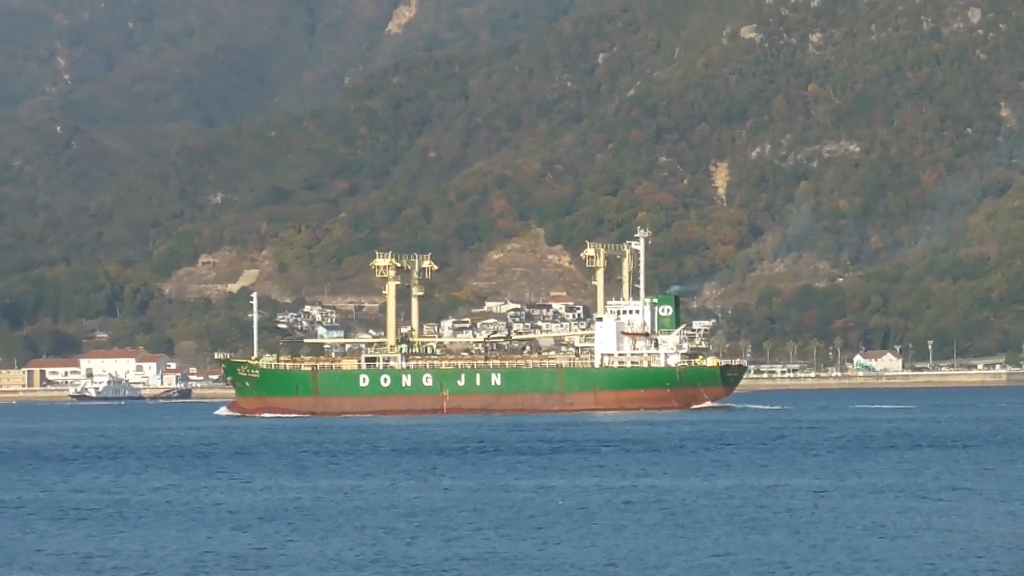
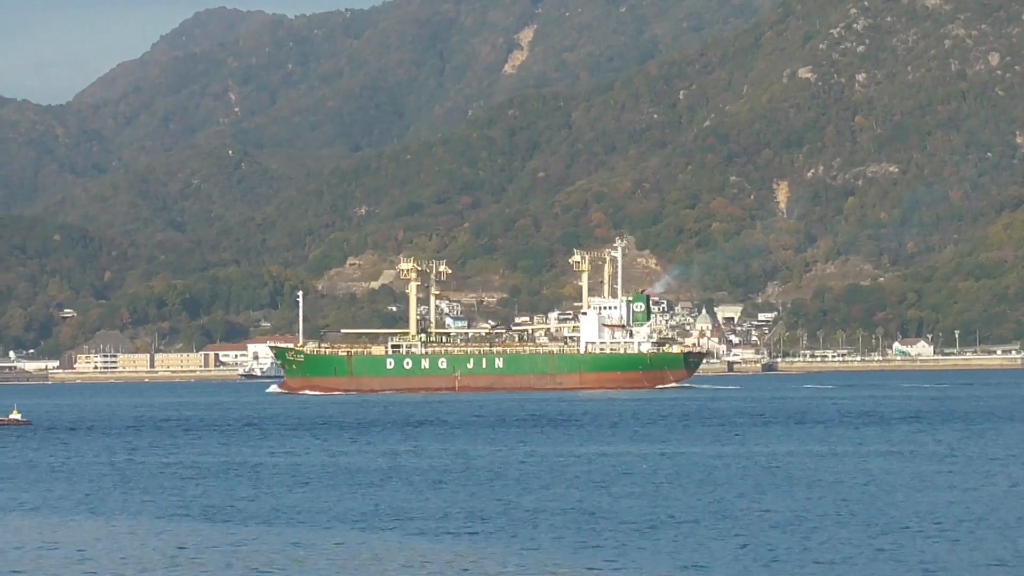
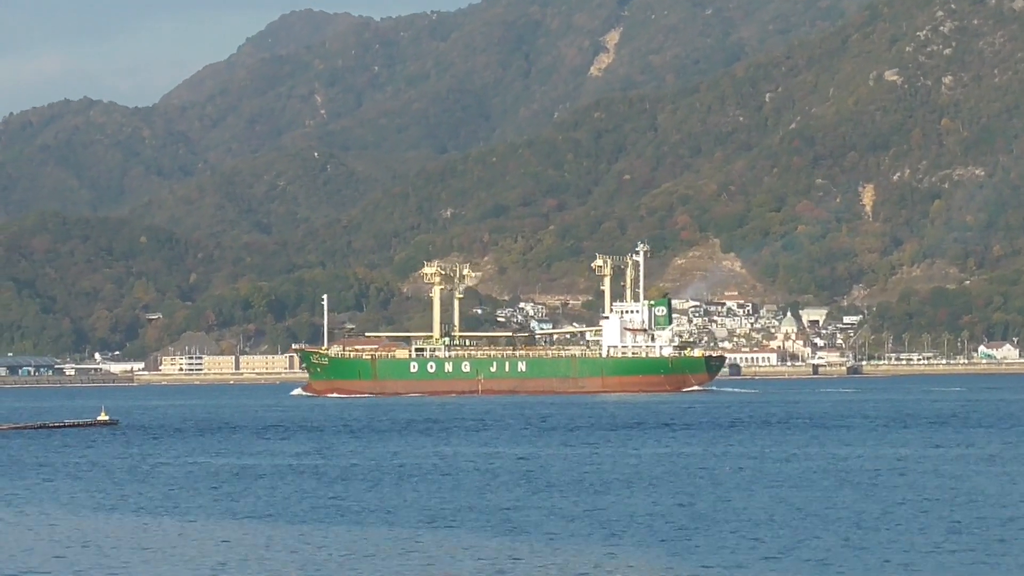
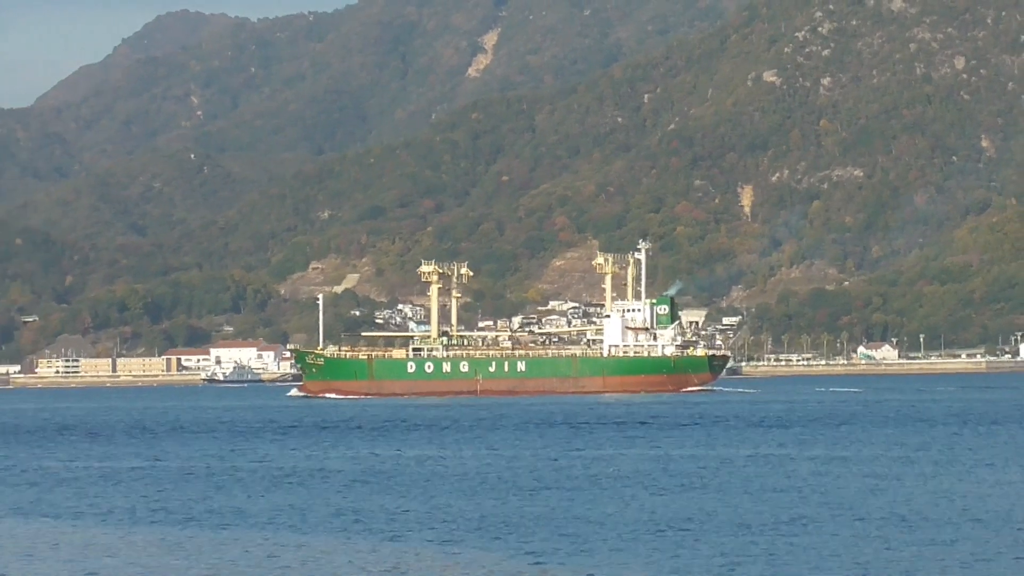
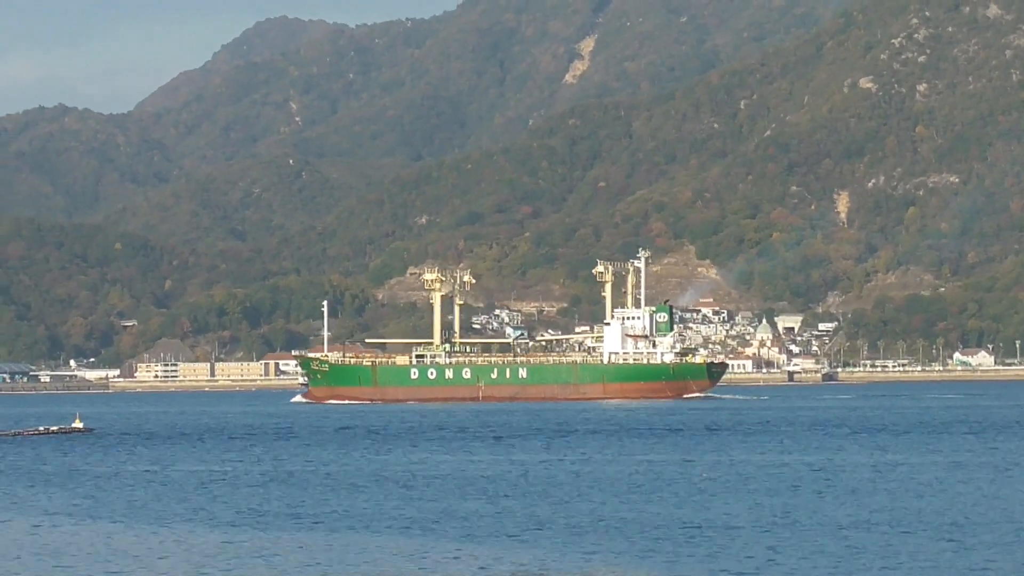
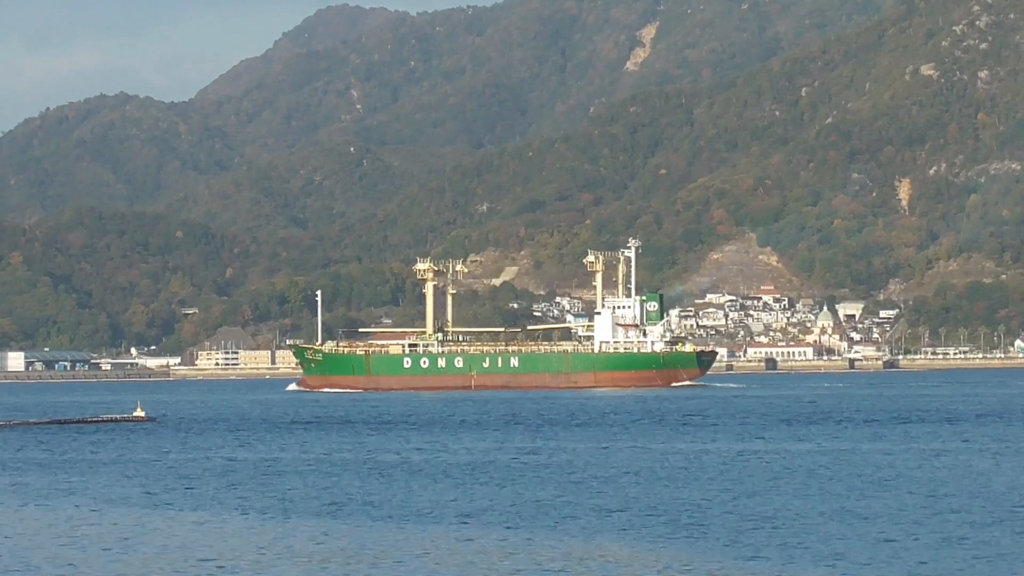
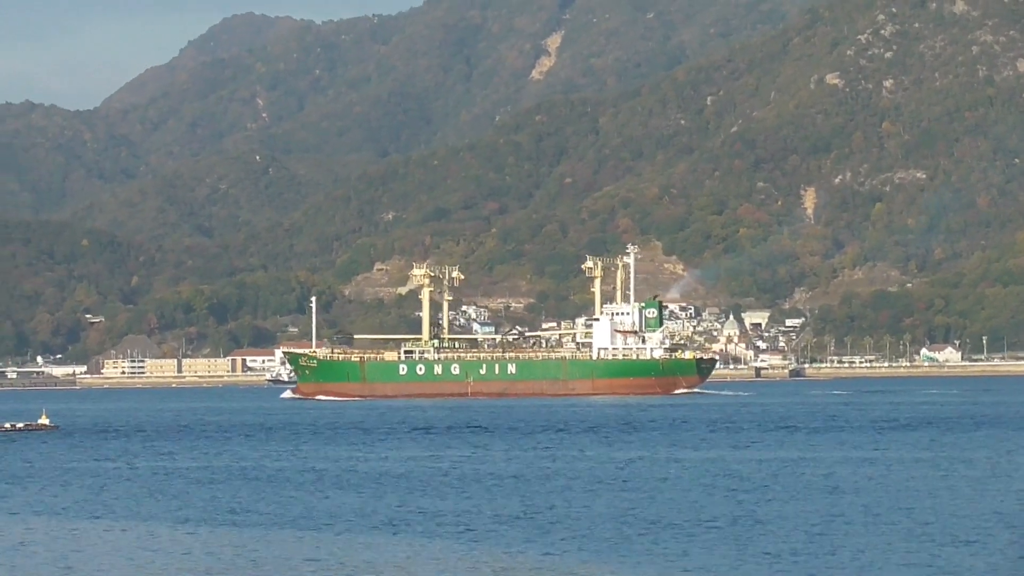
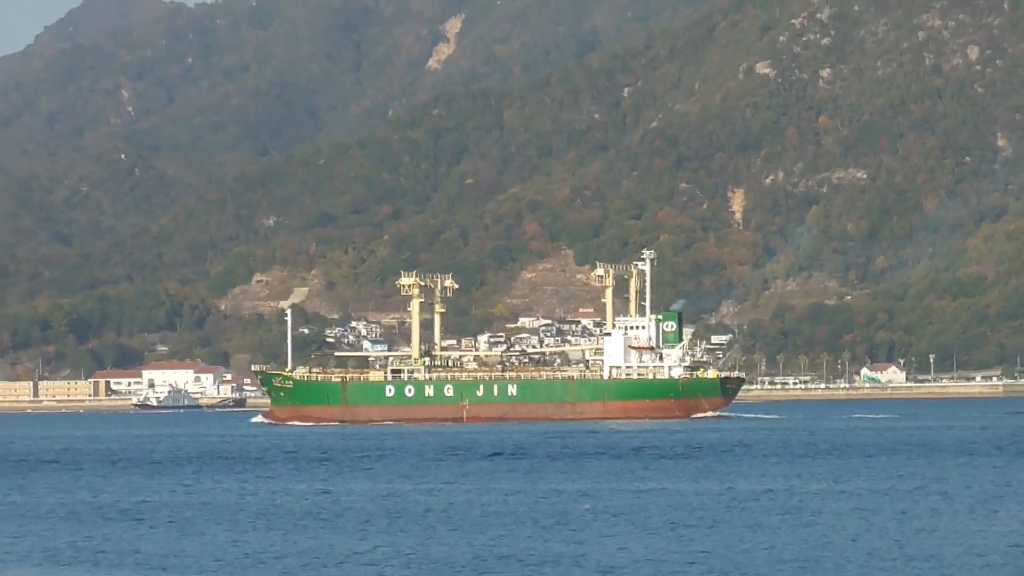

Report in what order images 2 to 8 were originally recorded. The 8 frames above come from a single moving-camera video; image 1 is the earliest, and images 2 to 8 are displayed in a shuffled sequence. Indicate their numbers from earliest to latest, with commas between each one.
8, 4, 2, 7, 5, 3, 6
